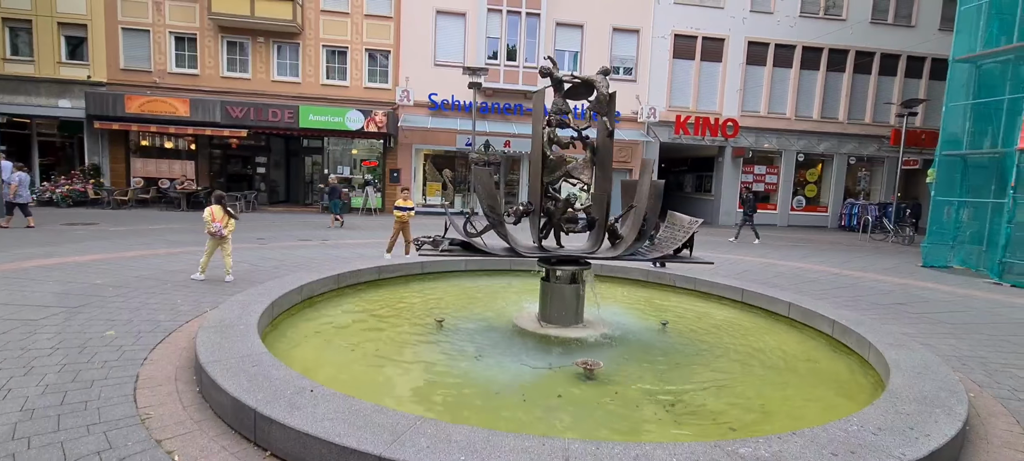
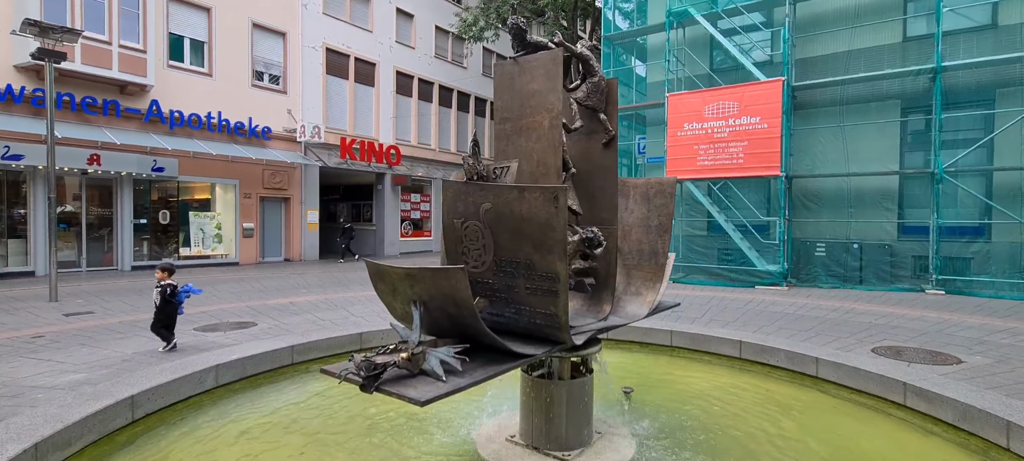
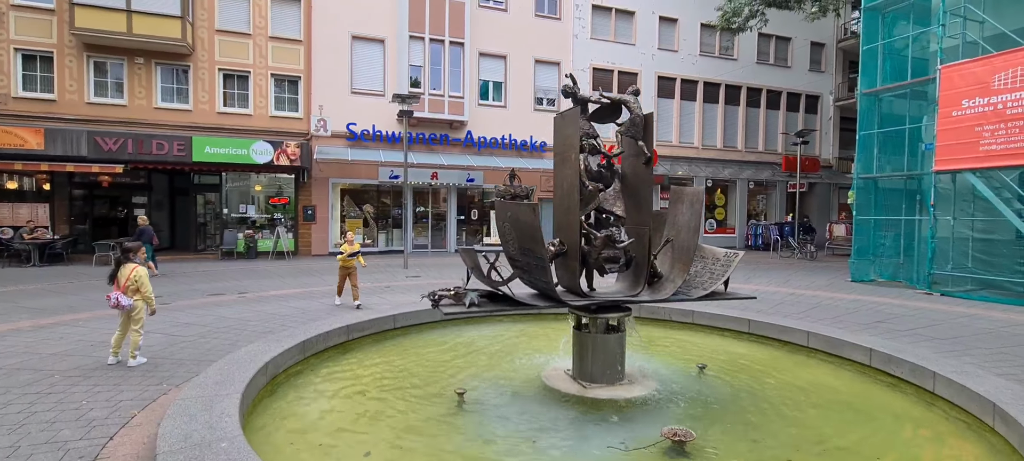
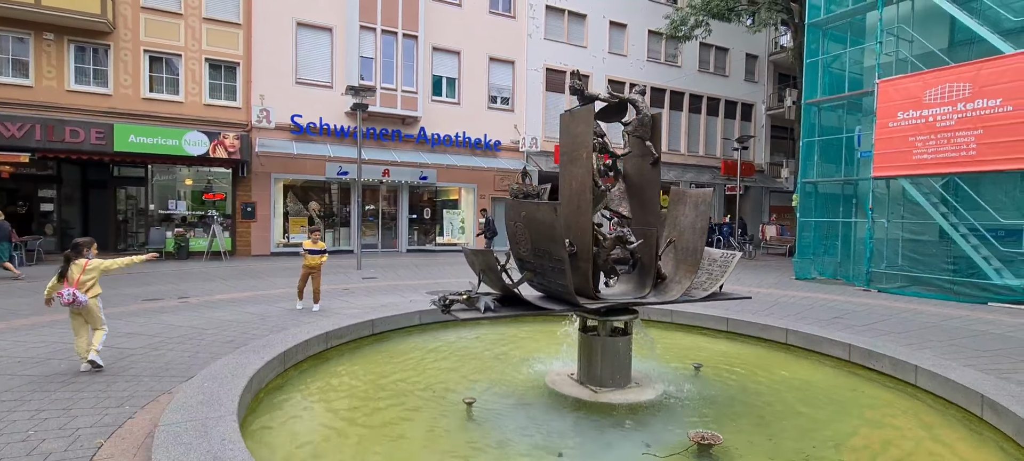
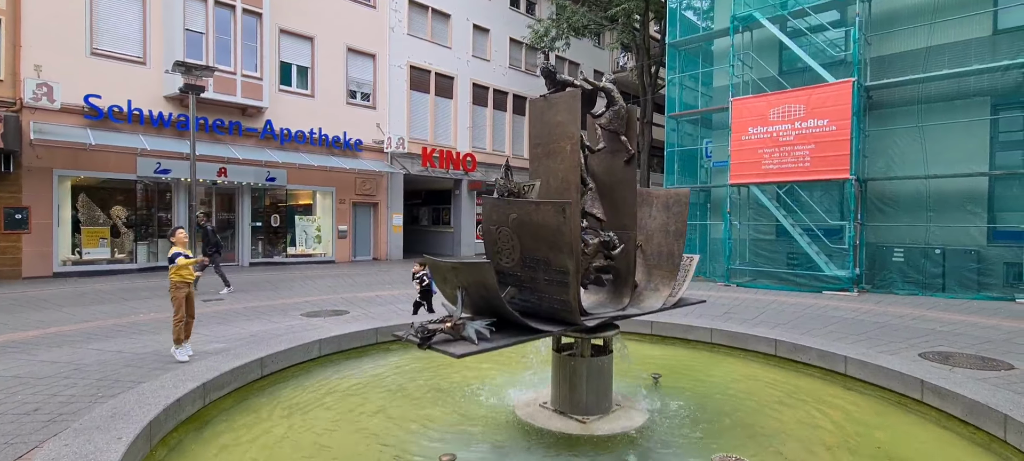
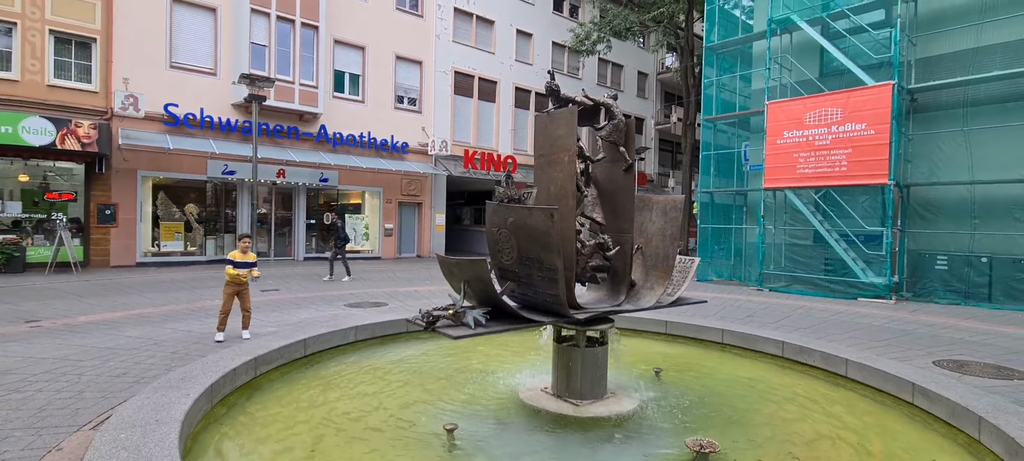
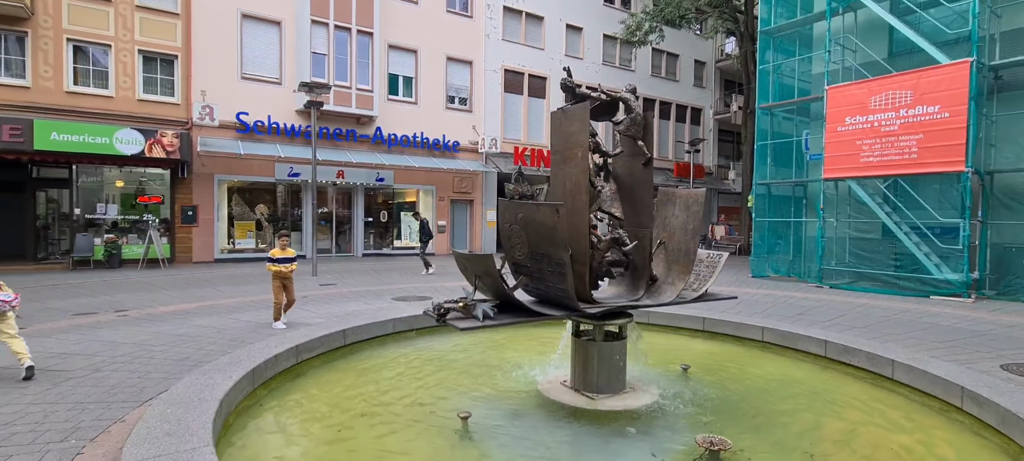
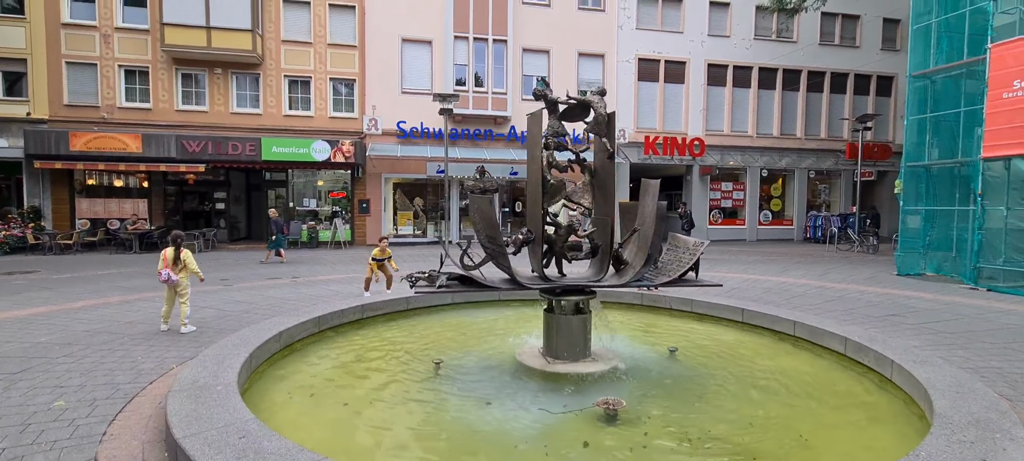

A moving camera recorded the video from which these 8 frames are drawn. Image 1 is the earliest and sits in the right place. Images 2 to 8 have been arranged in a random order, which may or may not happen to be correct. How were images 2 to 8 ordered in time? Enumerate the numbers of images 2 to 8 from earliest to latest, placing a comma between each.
8, 3, 4, 7, 6, 5, 2
